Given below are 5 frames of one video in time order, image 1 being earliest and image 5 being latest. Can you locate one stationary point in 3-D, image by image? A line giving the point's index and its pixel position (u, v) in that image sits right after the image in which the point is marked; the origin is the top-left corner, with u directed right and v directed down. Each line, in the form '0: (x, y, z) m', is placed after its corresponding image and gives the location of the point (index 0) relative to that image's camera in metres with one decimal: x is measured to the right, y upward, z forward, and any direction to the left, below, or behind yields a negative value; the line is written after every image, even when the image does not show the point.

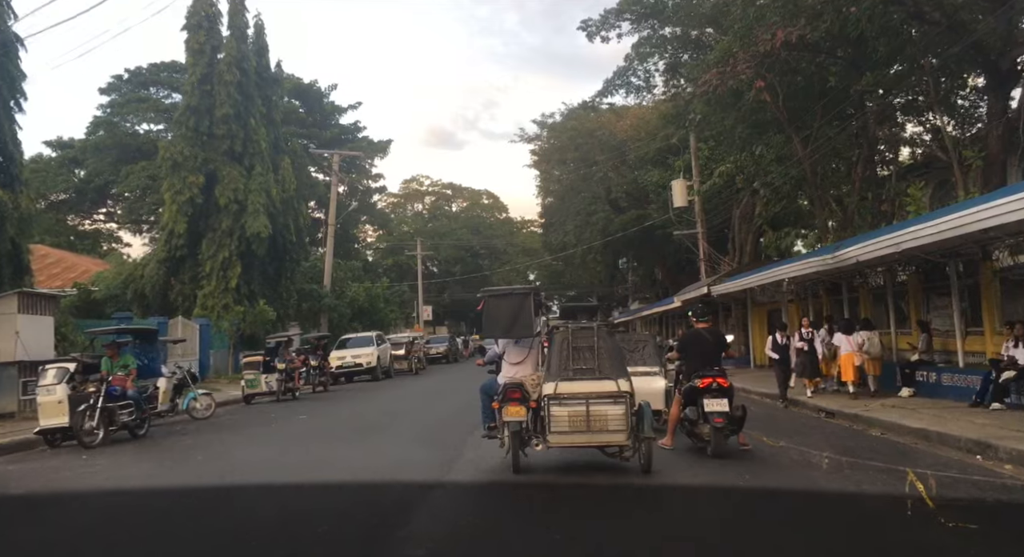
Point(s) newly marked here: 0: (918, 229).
0: (+6.8, +0.8, +12.9) m
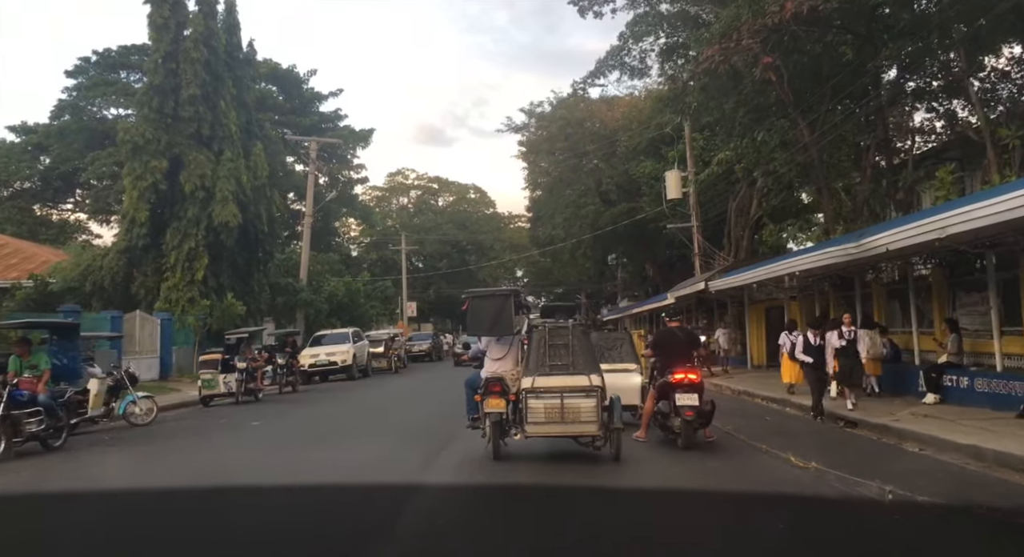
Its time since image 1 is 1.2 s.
0: (+6.6, +0.9, +11.4) m
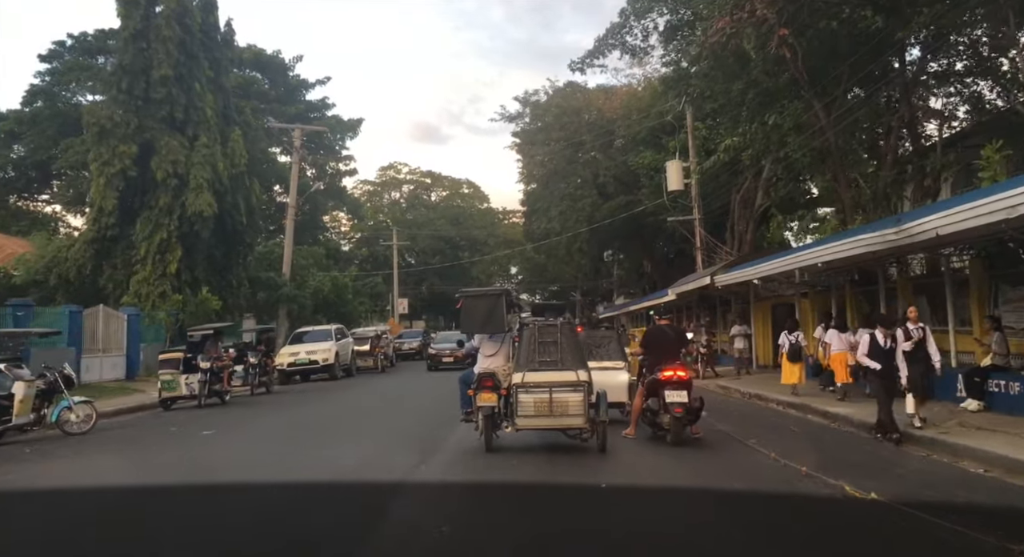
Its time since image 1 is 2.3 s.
0: (+6.4, +1.1, +10.0) m
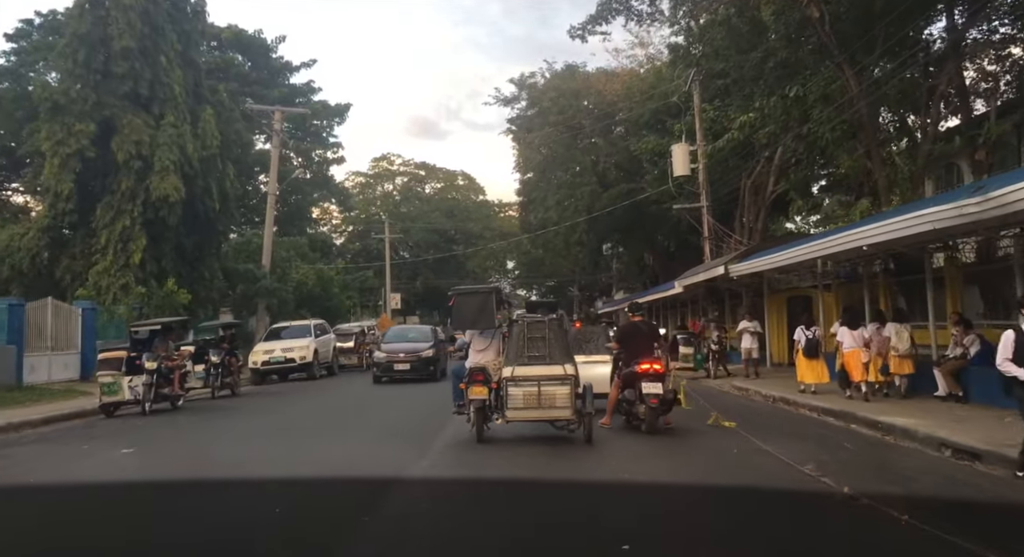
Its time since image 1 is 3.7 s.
0: (+6.3, +1.3, +8.1) m
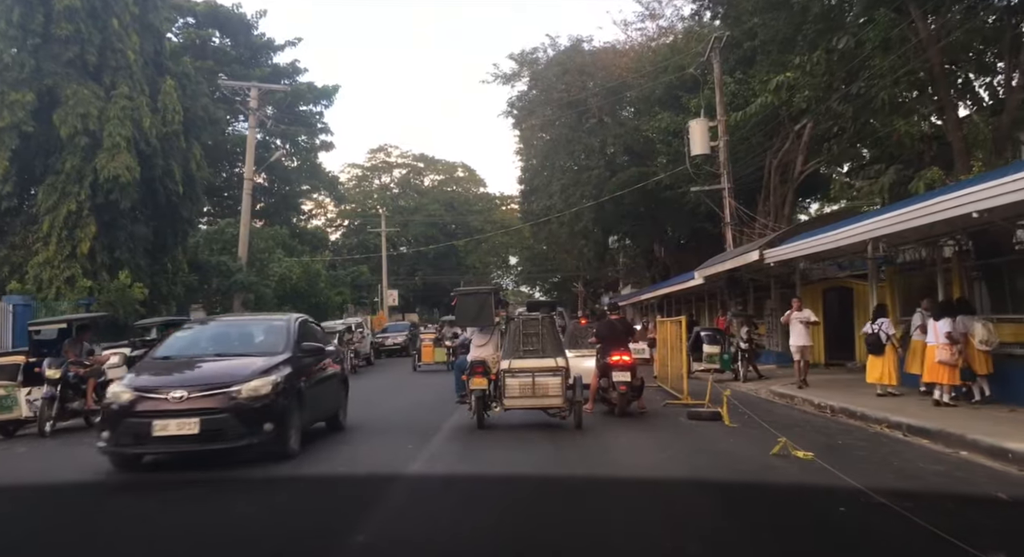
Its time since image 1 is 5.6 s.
0: (+6.2, +1.5, +5.4) m
